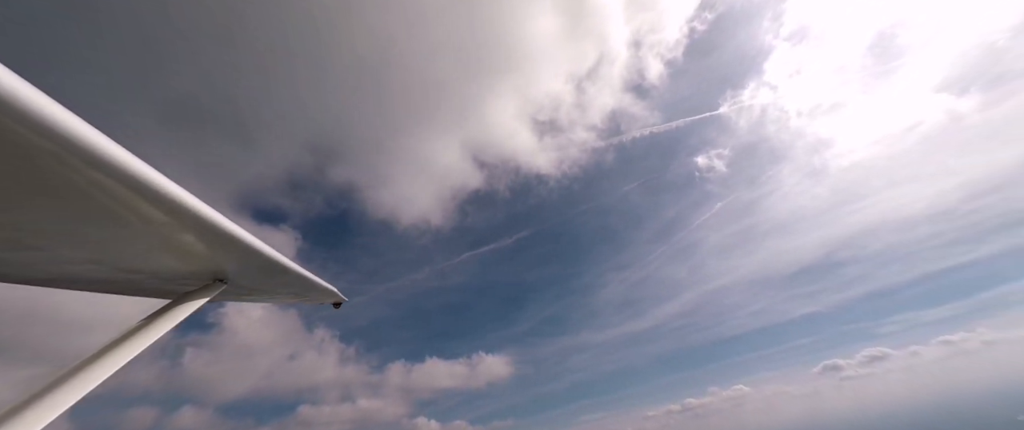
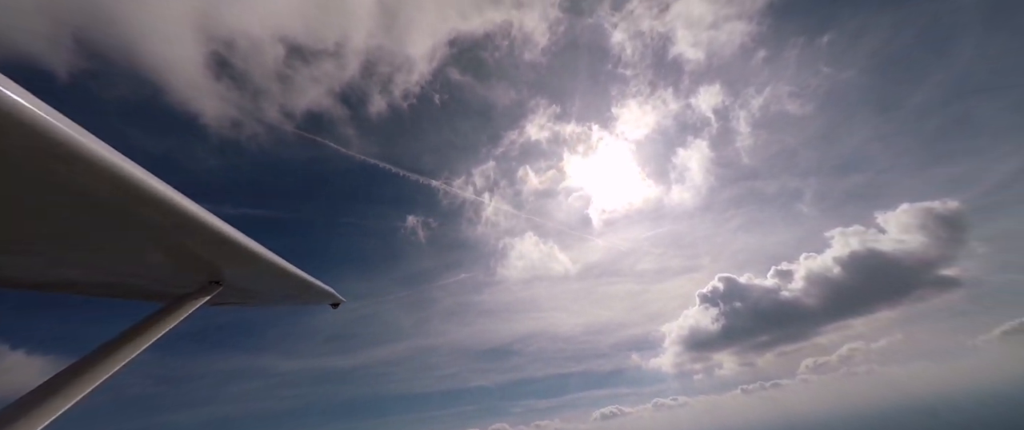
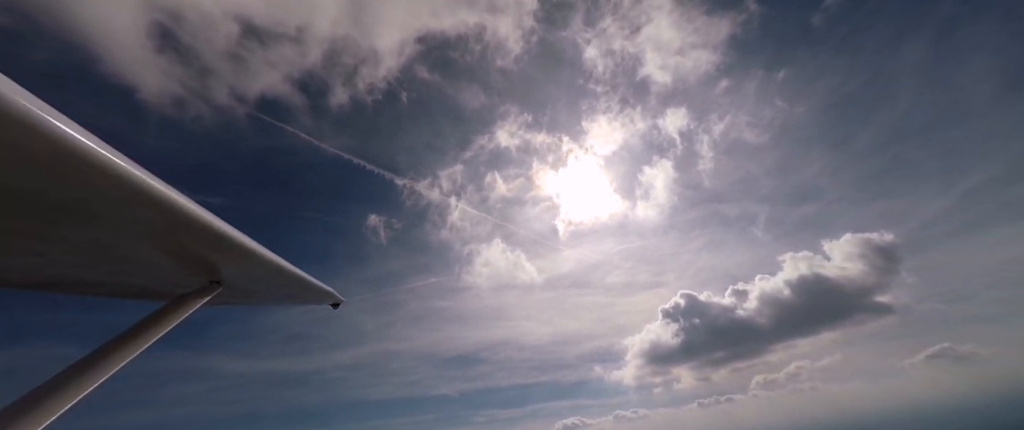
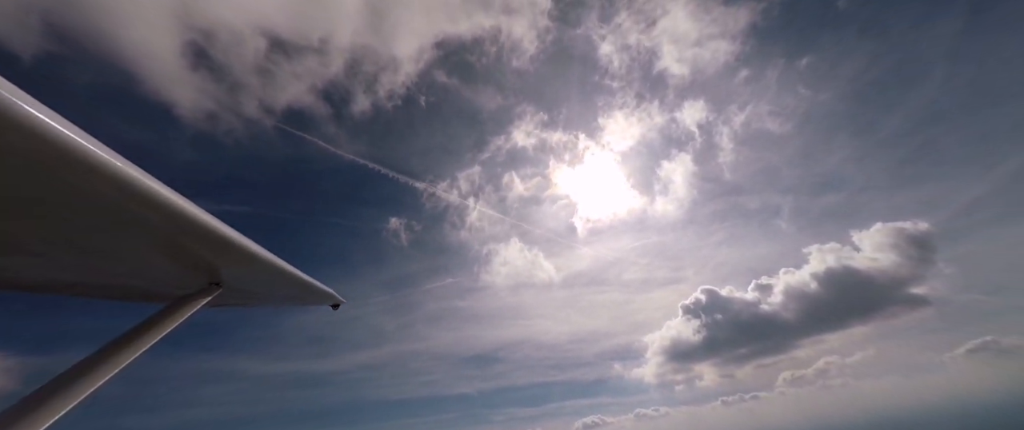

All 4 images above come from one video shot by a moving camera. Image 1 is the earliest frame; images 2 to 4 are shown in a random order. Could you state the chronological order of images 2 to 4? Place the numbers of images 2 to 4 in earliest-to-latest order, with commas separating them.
2, 4, 3
